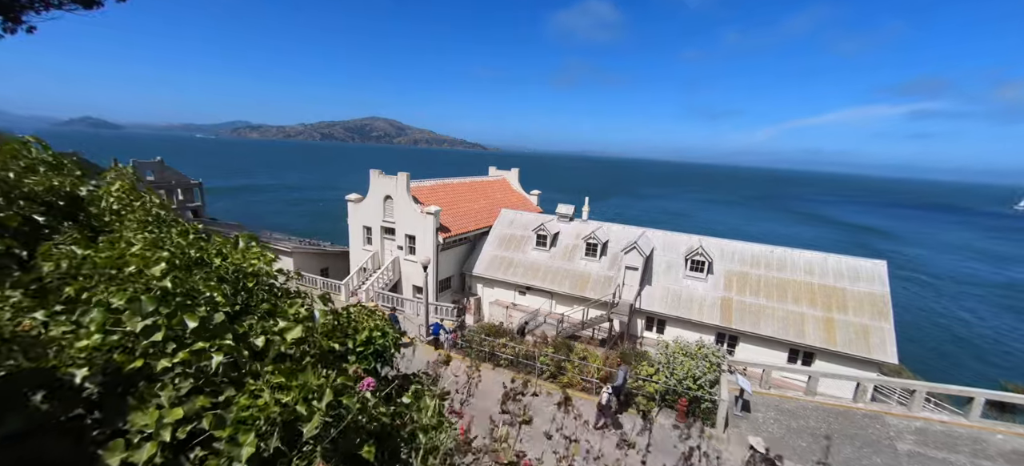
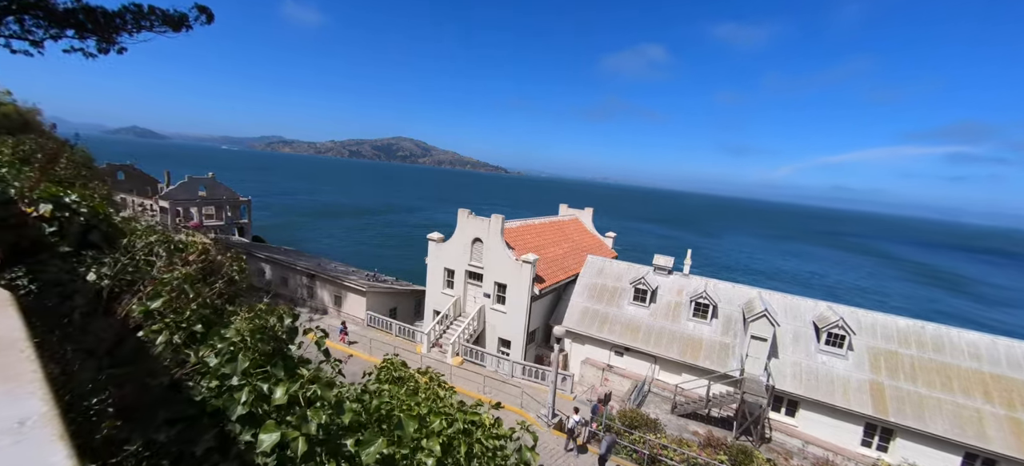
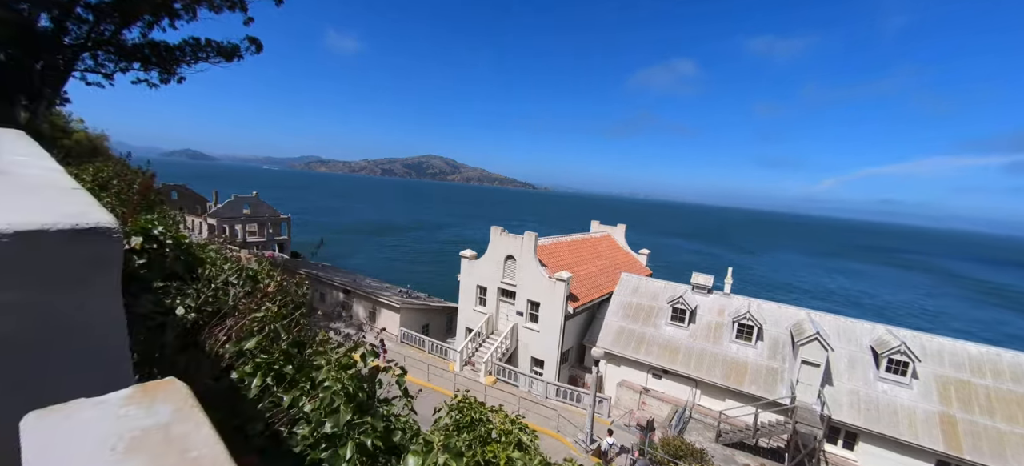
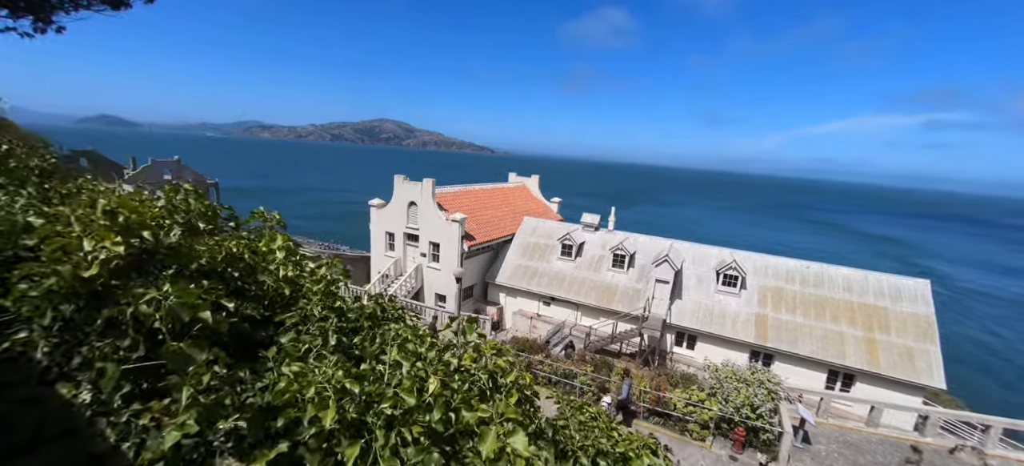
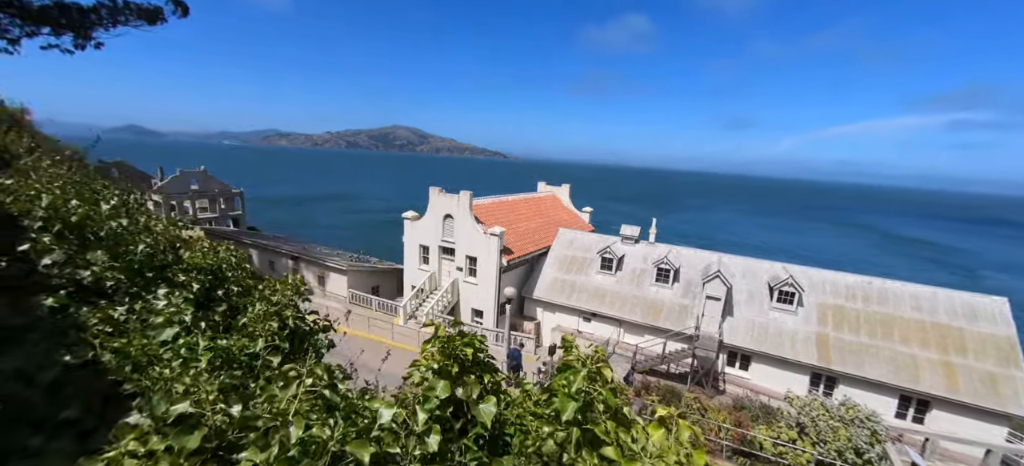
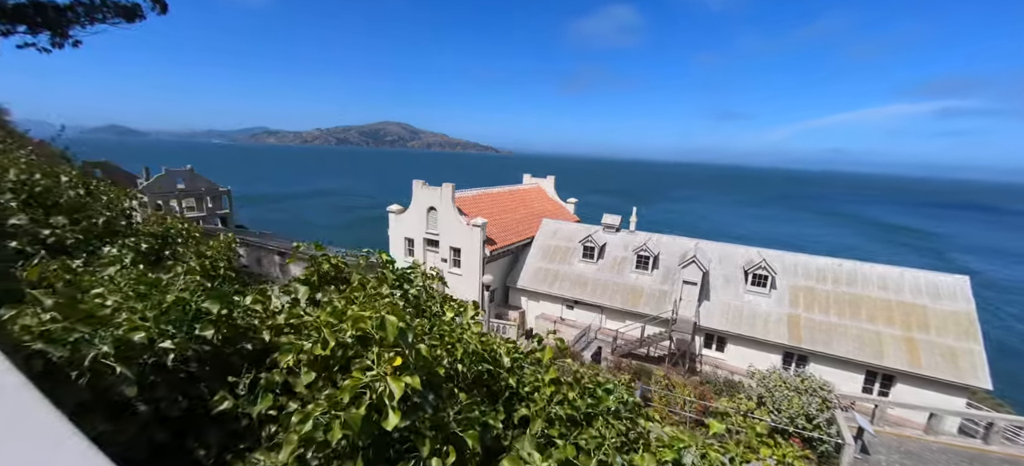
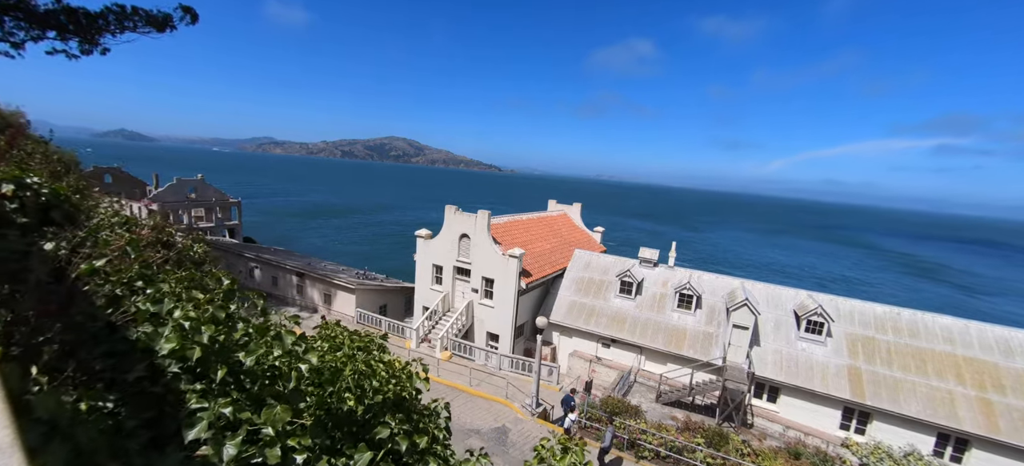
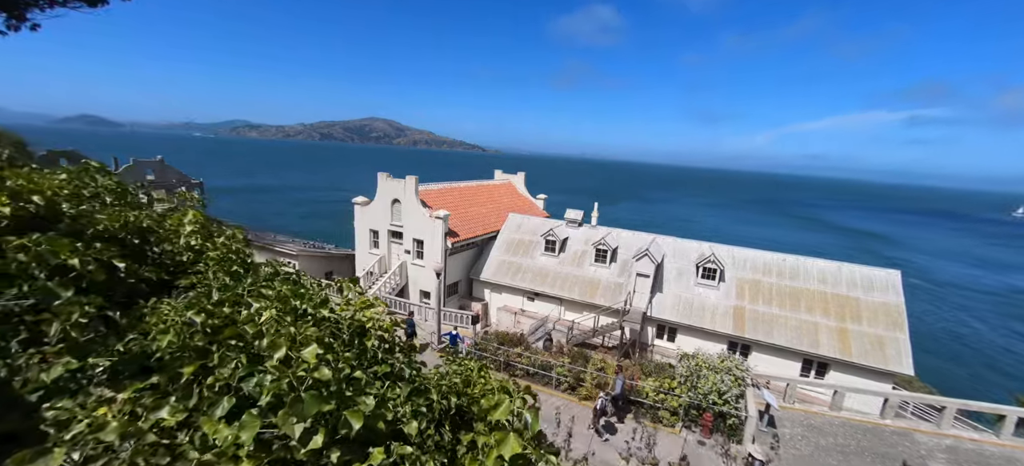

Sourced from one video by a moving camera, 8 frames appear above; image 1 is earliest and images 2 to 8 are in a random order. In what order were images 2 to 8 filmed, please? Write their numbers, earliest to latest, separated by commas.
8, 4, 6, 5, 7, 2, 3
